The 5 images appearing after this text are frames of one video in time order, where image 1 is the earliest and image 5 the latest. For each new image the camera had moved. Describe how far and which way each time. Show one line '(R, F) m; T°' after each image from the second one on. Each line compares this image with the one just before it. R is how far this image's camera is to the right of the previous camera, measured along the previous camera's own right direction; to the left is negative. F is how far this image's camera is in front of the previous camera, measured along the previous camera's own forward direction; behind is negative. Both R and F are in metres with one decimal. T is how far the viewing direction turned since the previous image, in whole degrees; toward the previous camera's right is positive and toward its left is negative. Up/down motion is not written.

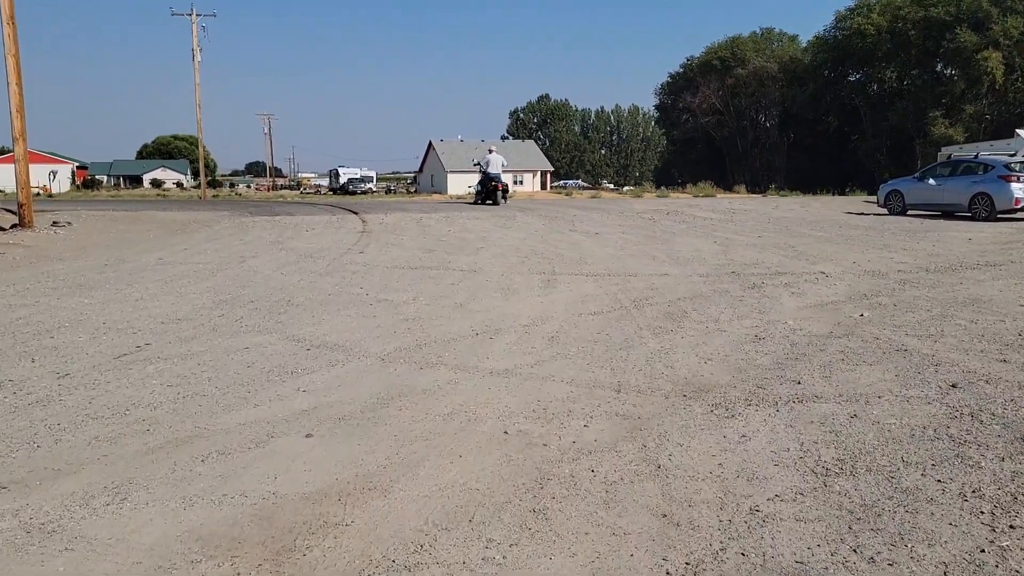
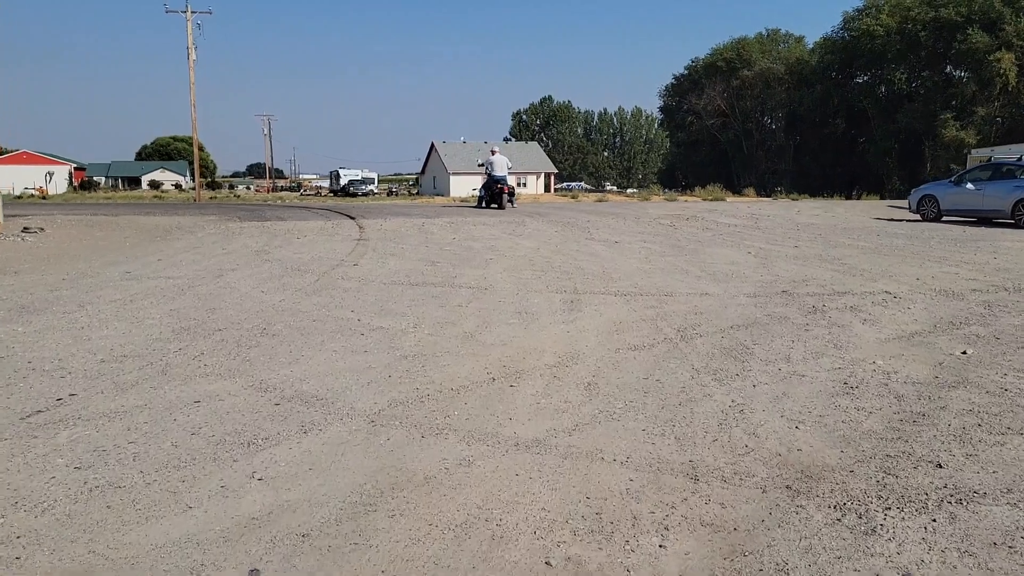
(-0.2, +1.5) m; 0°
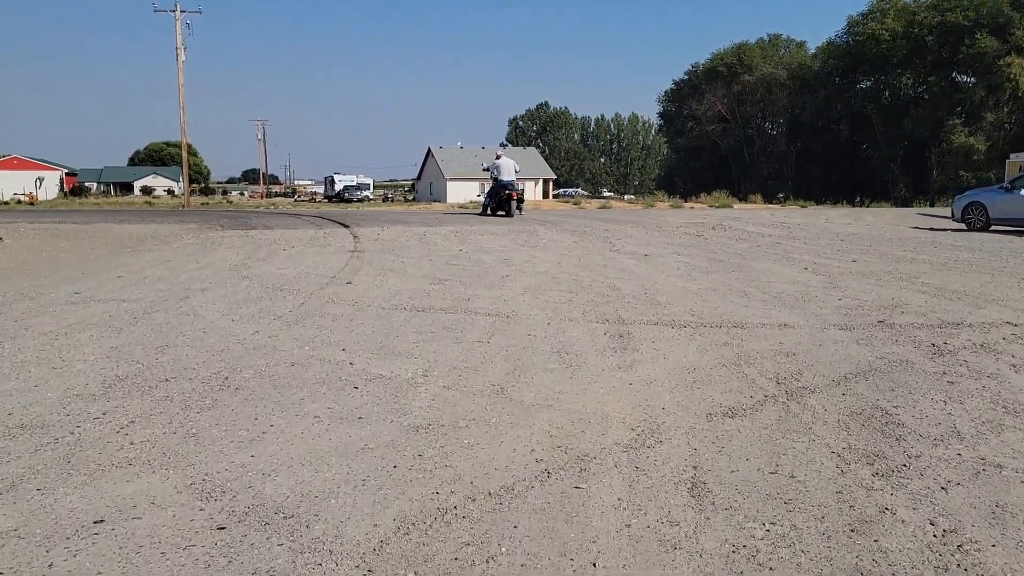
(-0.3, +1.9) m; 0°
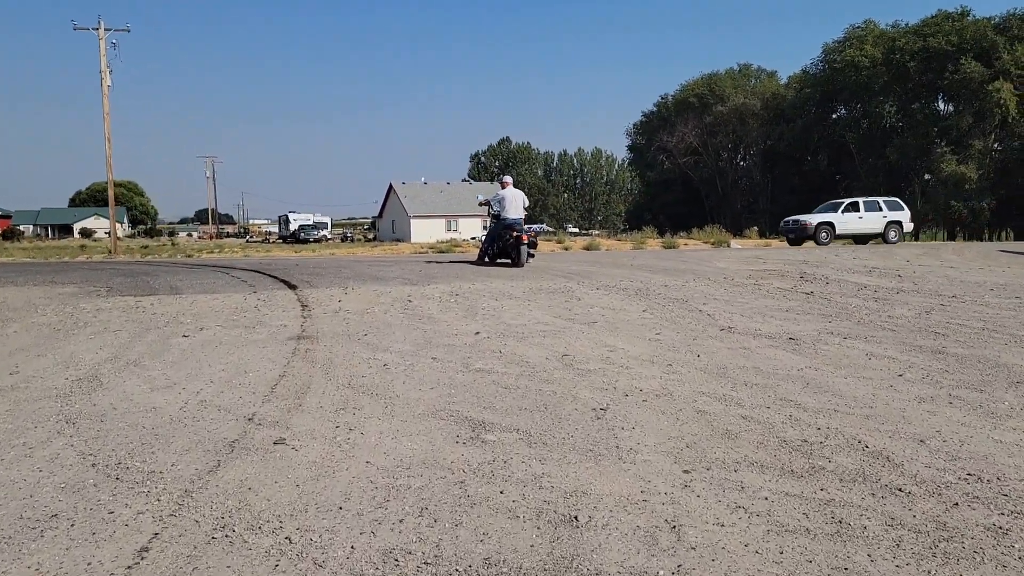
(-1.0, +5.6) m; +3°
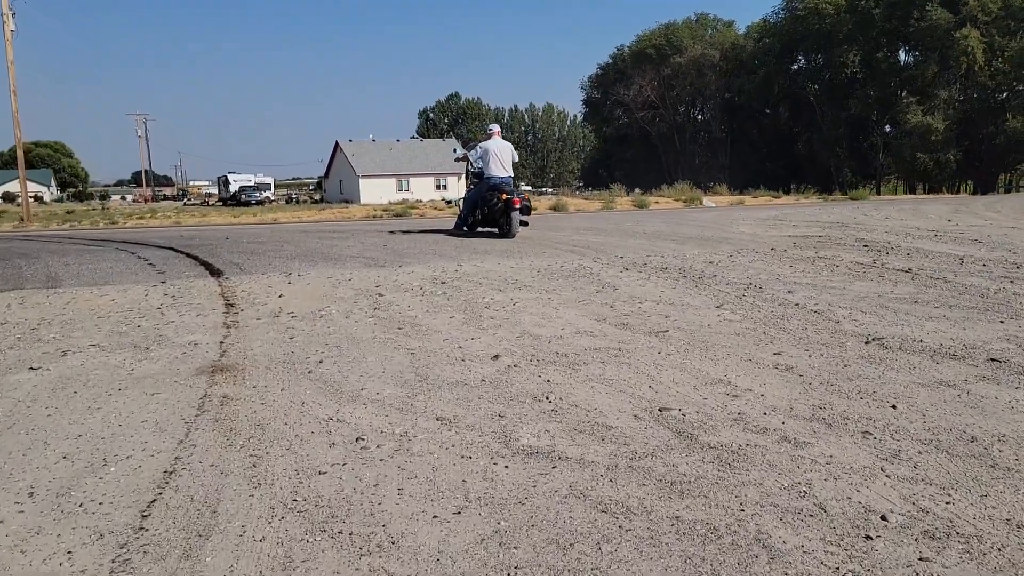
(-0.6, +3.2) m; +3°
